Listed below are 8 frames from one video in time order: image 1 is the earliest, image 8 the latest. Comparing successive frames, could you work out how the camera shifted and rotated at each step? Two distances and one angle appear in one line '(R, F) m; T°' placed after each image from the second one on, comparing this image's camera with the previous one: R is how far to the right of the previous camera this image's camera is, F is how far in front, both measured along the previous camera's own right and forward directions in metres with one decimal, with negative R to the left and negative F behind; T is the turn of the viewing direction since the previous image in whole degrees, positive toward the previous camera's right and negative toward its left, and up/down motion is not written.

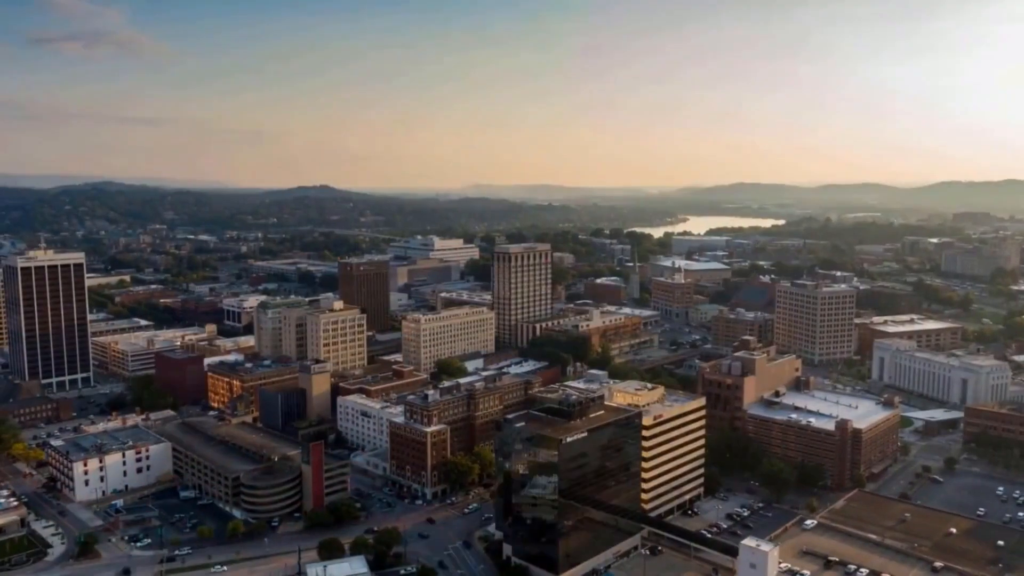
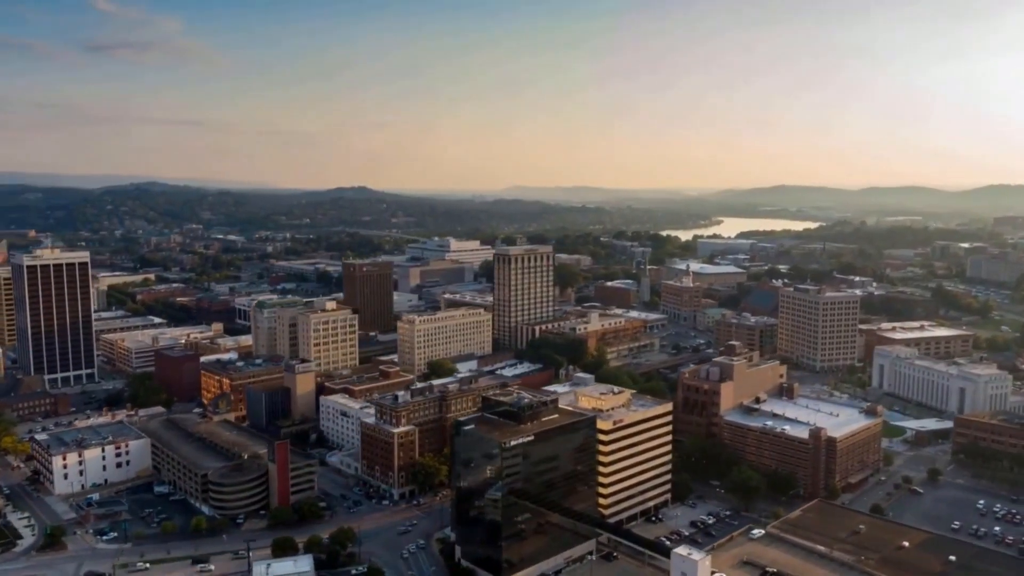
(+3.1, +0.1) m; -3°
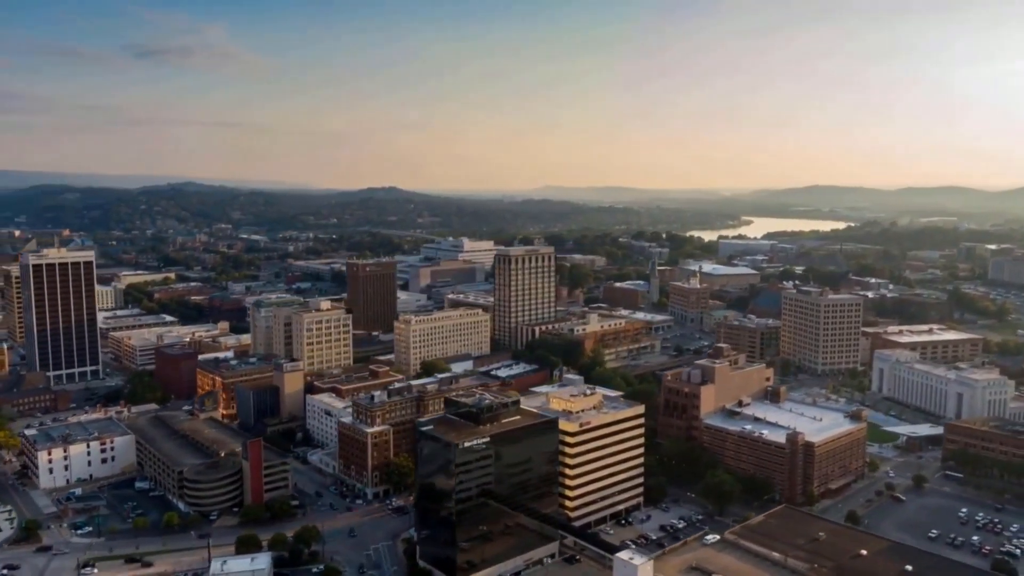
(+2.6, +0.1) m; -2°
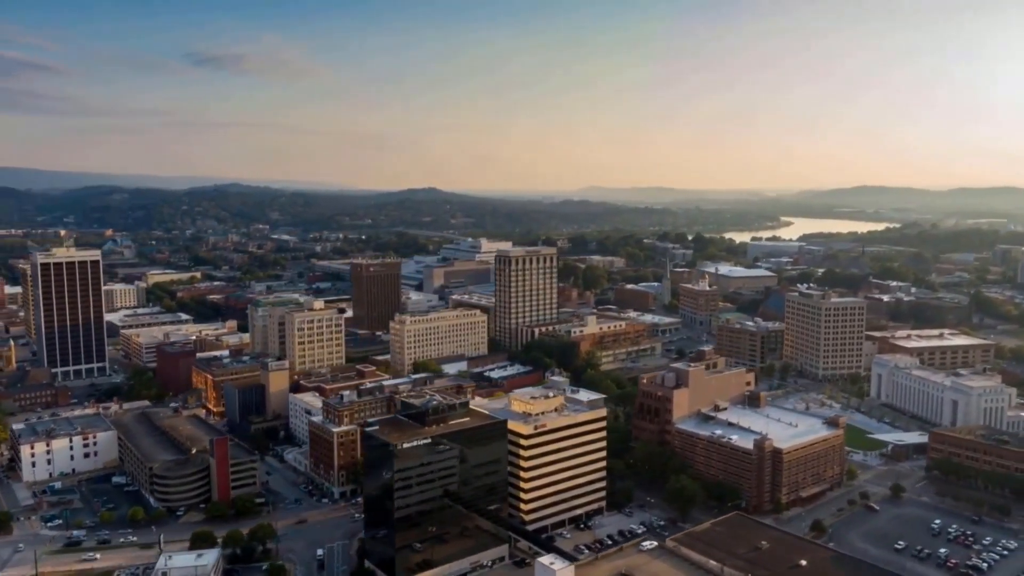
(+3.4, +0.2) m; -3°
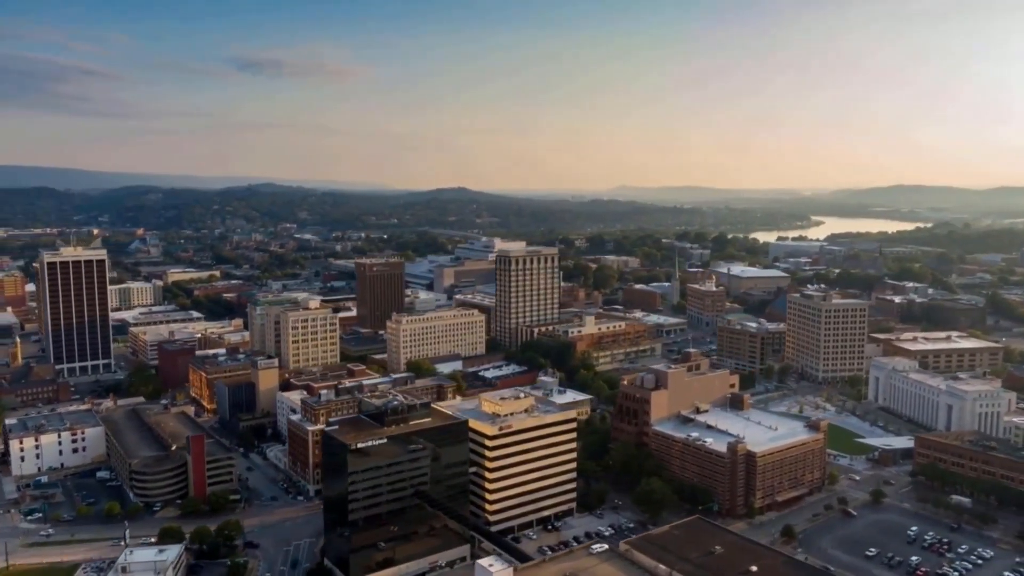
(+2.6, +0.1) m; -2°
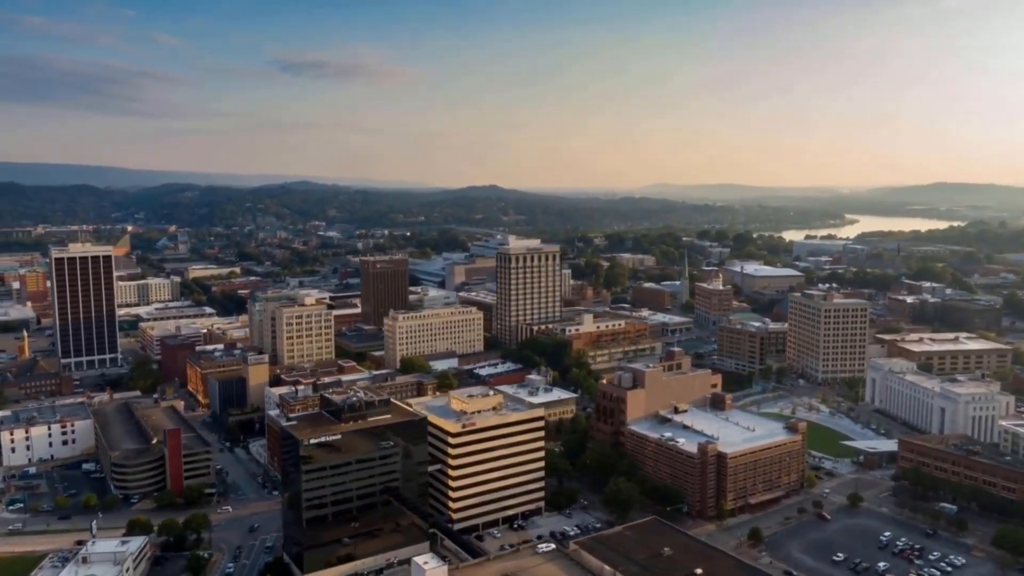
(+2.7, +0.2) m; -3°
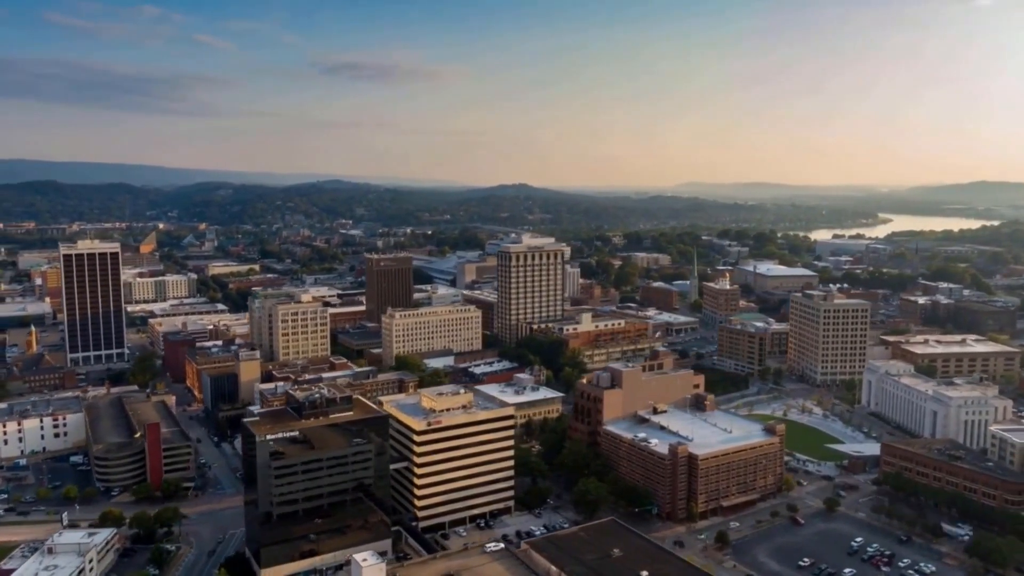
(+2.6, +0.2) m; -2°
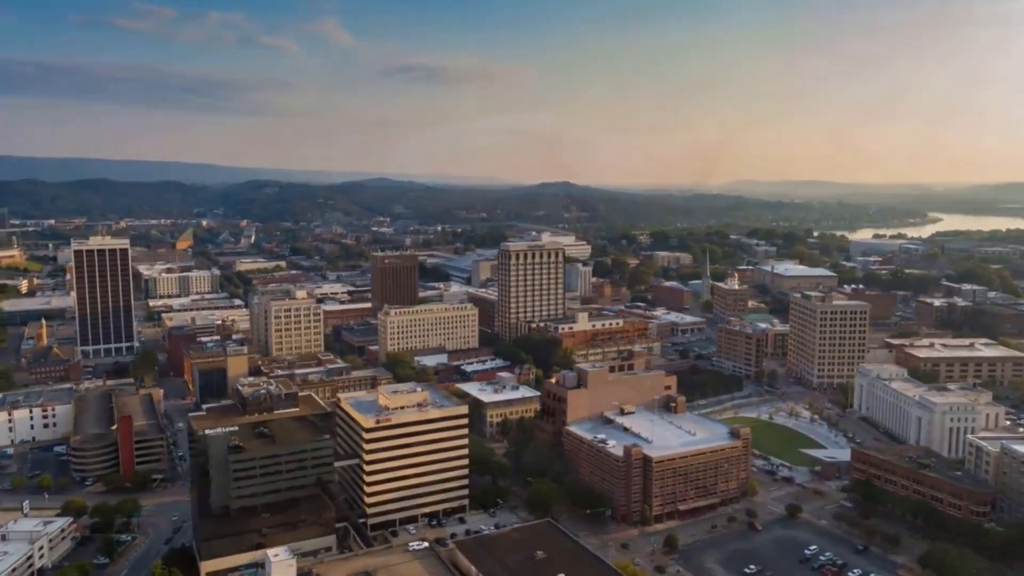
(+3.7, +0.3) m; -3°
